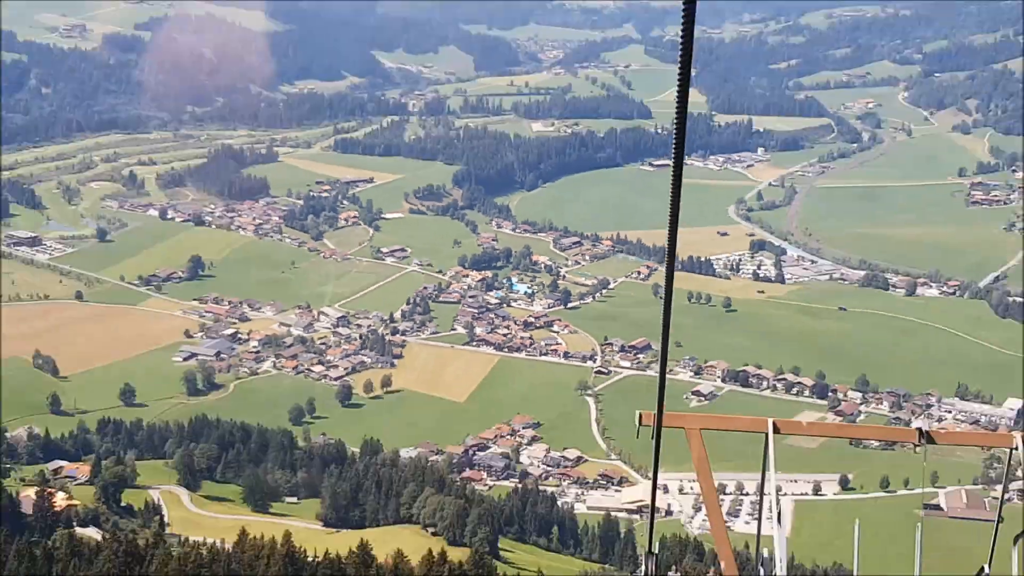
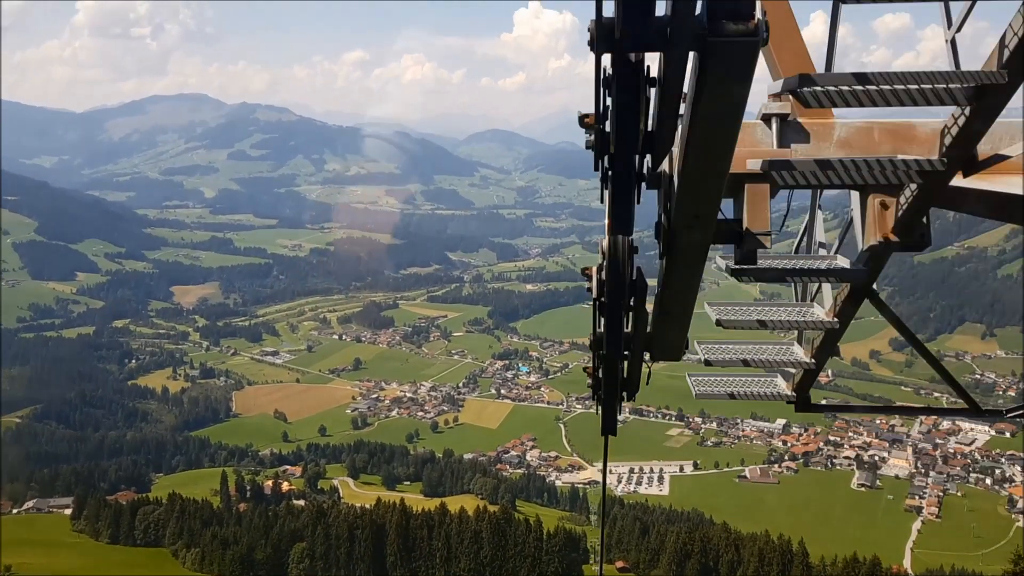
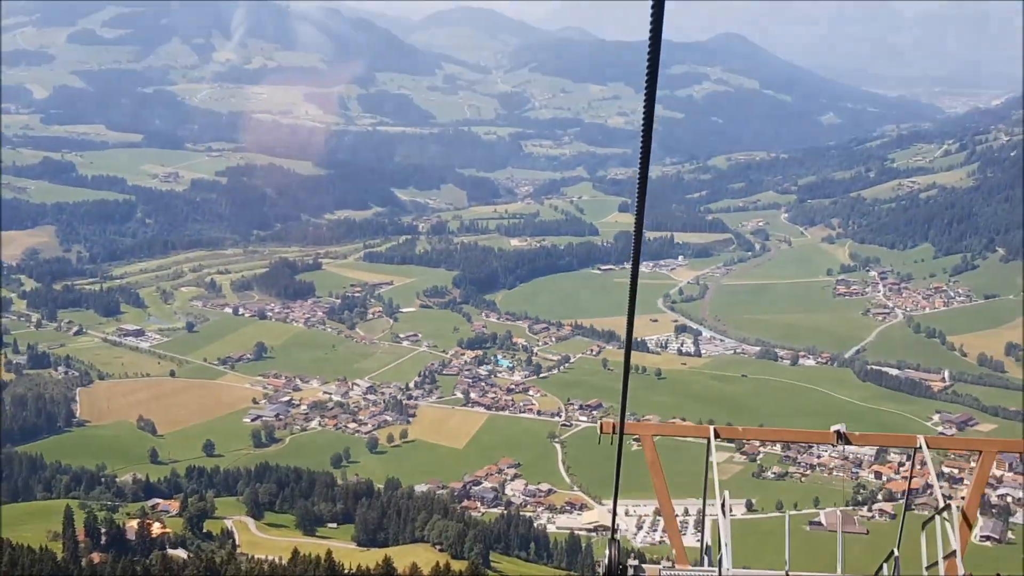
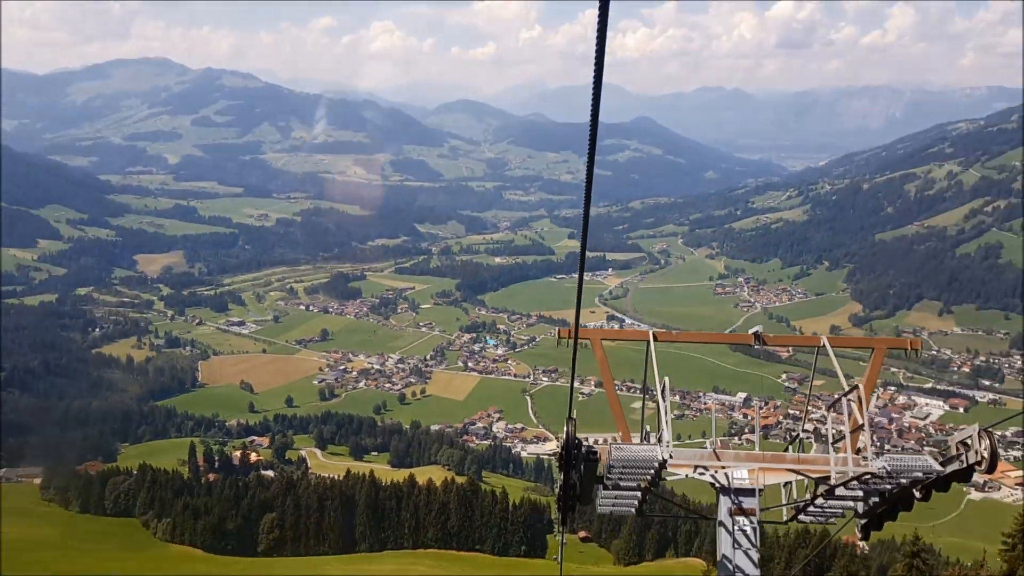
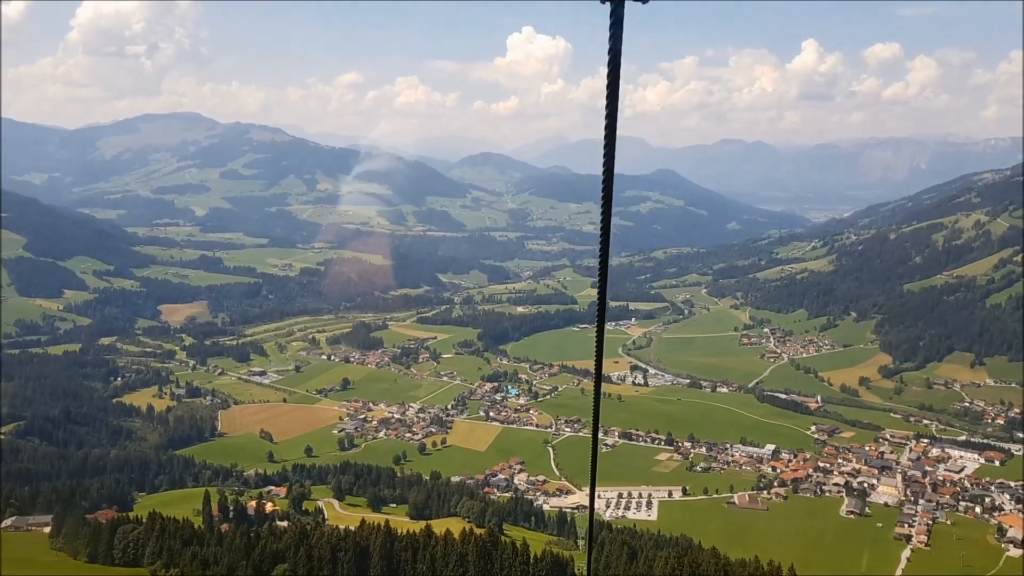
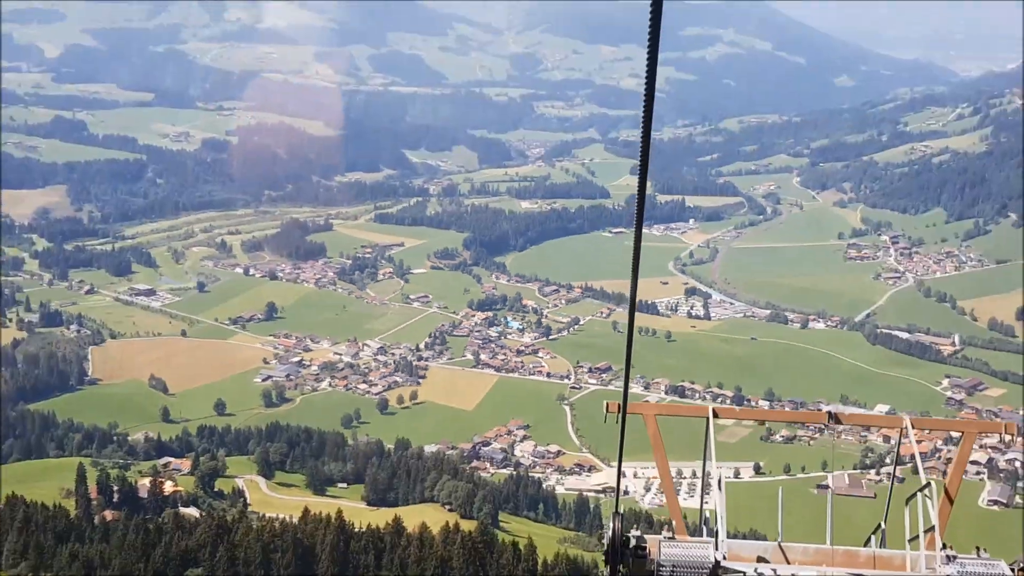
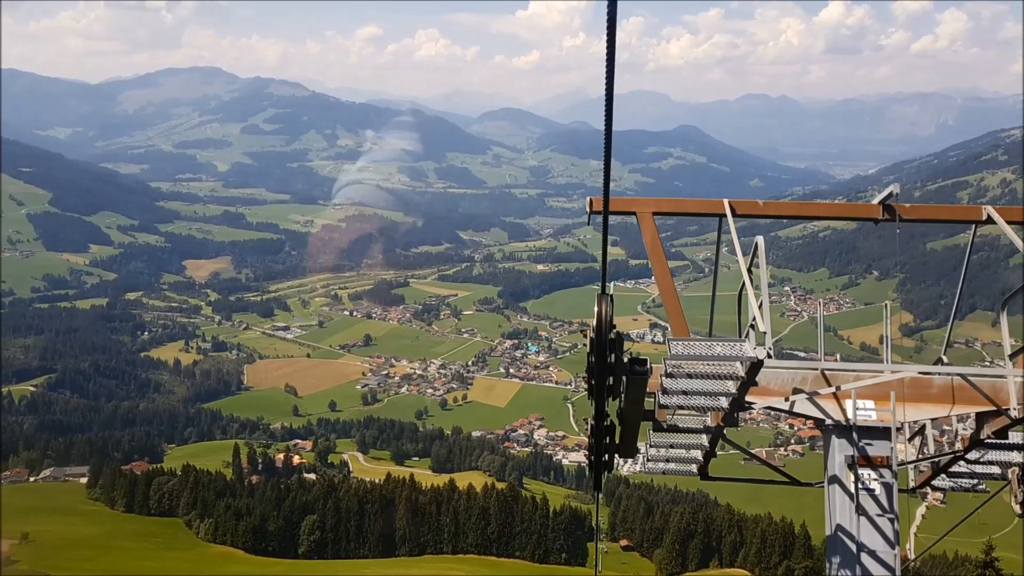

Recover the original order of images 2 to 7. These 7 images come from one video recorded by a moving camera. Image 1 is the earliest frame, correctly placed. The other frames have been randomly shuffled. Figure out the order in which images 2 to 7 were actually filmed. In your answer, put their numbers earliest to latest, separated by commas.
6, 3, 4, 7, 2, 5
